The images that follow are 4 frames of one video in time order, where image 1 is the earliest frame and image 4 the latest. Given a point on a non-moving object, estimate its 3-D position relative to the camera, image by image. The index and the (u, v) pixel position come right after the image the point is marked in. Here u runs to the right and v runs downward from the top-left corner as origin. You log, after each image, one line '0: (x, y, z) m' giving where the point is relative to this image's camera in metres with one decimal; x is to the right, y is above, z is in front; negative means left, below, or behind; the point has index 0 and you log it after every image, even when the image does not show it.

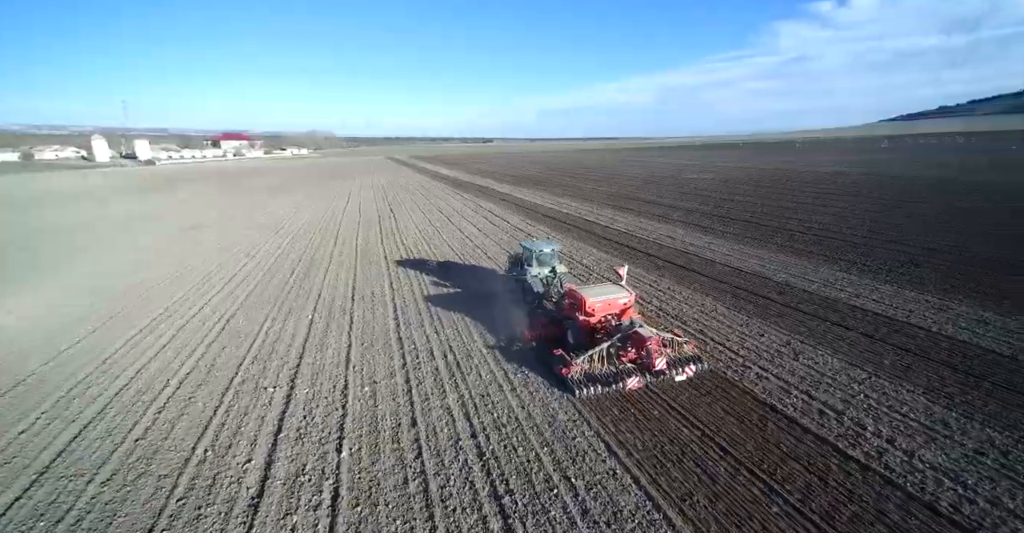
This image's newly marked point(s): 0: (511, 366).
0: (+0.1, -2.1, +8.4) m
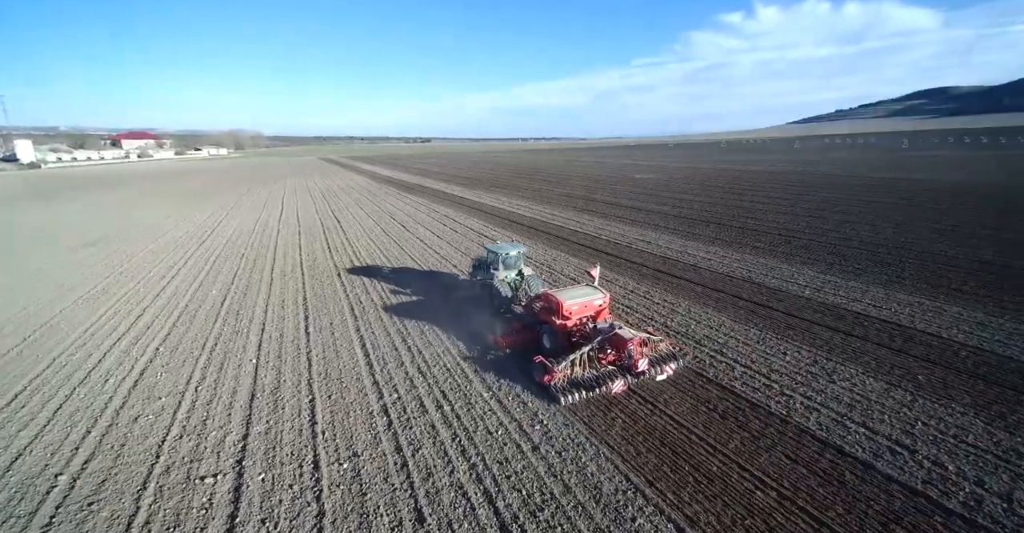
0: (-0.3, -2.2, +8.1) m
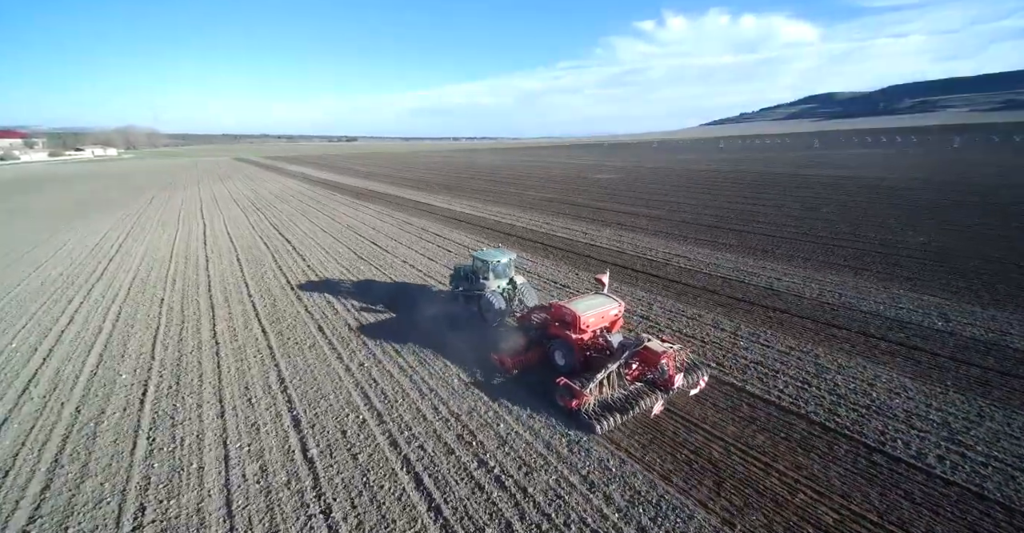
0: (+0.1, -2.5, +7.1) m
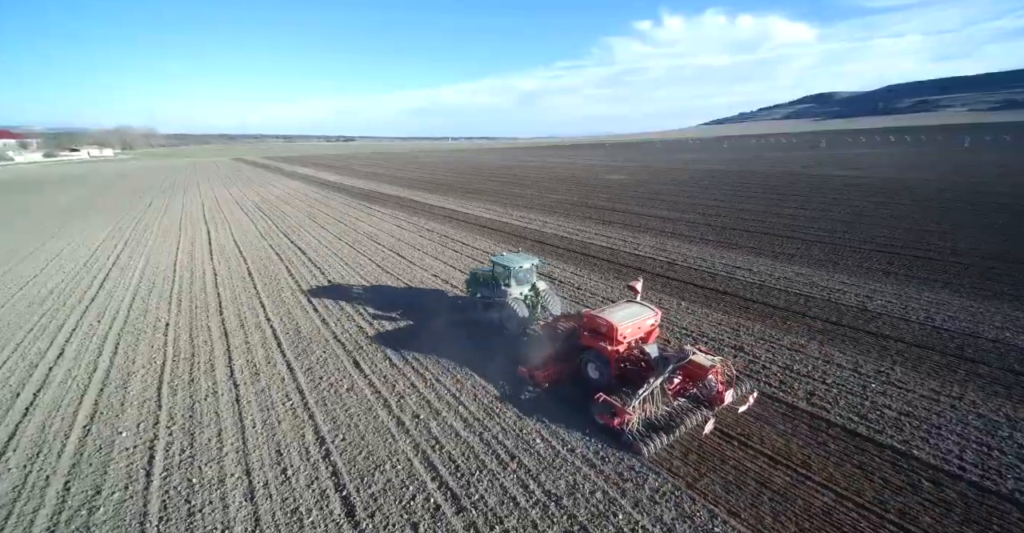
0: (+0.7, -2.6, +6.6) m
